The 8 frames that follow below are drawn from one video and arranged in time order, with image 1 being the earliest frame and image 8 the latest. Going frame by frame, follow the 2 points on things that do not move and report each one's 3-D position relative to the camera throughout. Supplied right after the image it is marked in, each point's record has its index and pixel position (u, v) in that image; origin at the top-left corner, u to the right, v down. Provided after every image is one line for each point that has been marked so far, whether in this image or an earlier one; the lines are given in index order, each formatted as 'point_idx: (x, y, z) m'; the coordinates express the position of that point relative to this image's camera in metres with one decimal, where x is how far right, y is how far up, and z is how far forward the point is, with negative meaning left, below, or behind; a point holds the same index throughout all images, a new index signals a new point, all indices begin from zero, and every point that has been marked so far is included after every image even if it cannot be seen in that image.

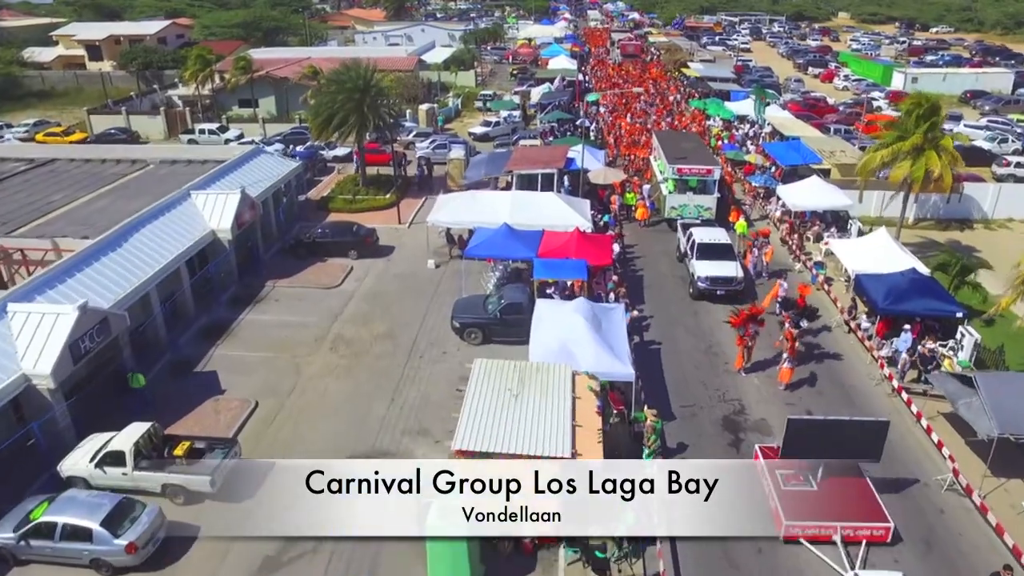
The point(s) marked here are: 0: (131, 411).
0: (-9.1, -2.9, +18.8) m
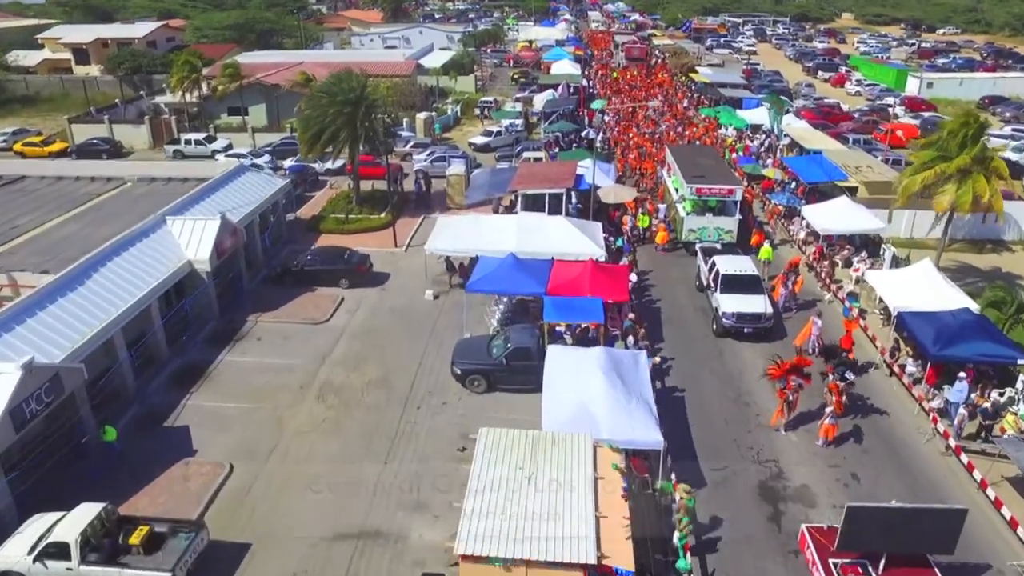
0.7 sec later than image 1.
0: (-8.9, -4.0, +16.6) m
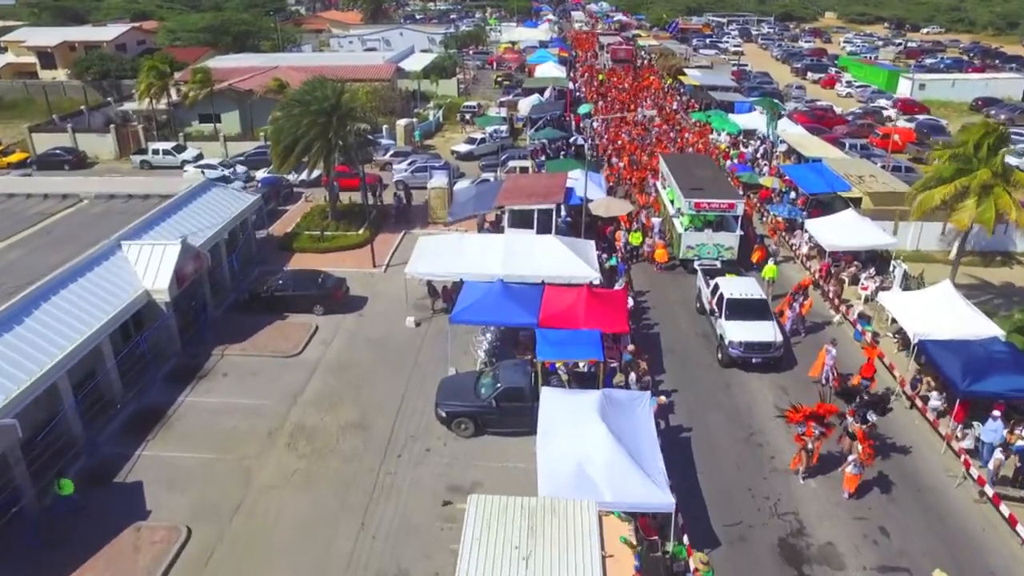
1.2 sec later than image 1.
0: (-9.0, -4.8, +14.6) m
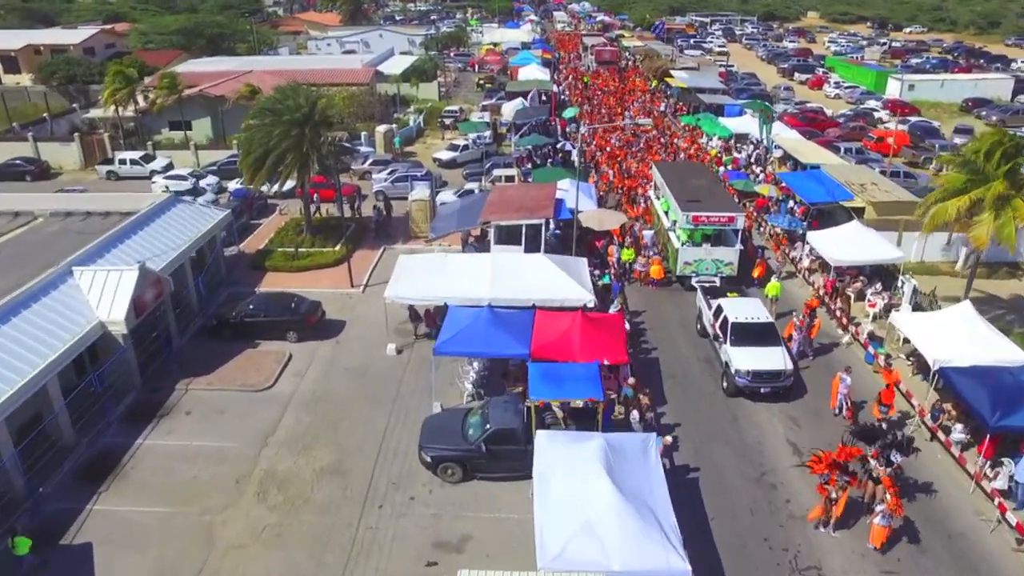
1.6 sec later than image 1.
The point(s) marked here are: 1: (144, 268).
0: (-9.1, -5.5, +12.8) m
1: (-9.2, +0.5, +19.8) m
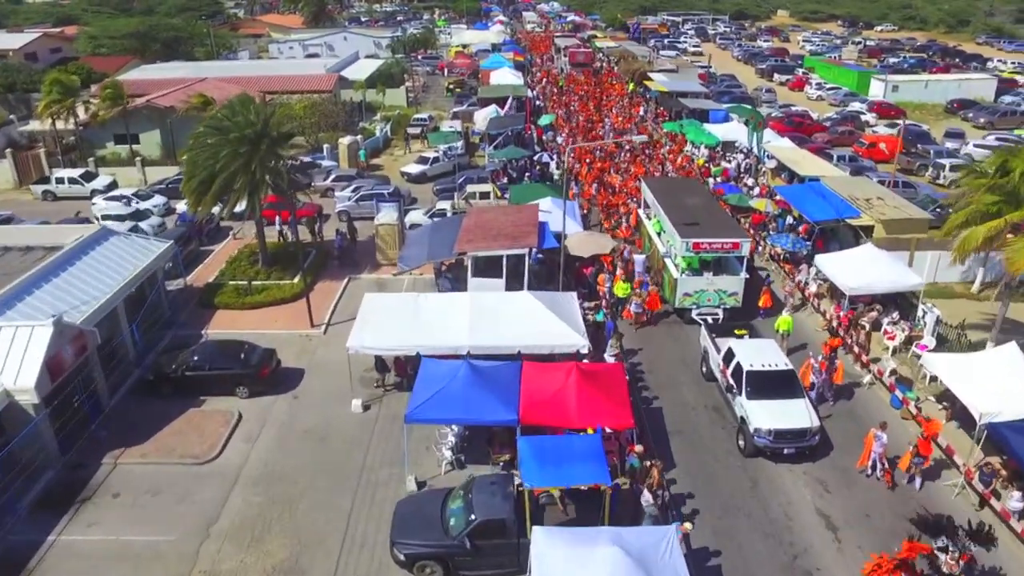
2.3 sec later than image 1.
0: (-9.1, -6.8, +9.8) m
1: (-9.5, -0.7, +16.8) m
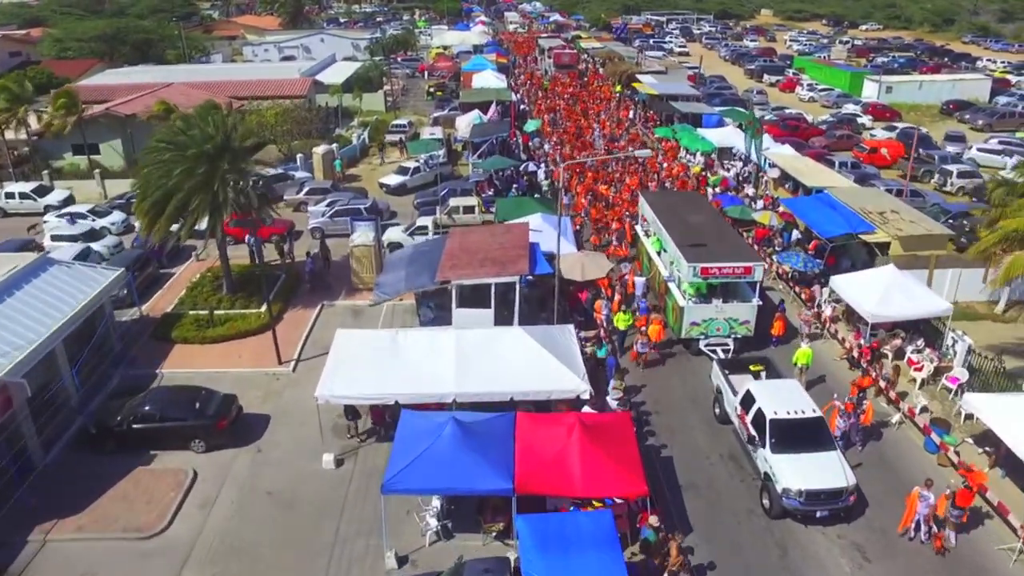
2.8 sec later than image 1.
0: (-9.0, -7.6, +7.5) m
1: (-9.7, -1.6, +14.4) m
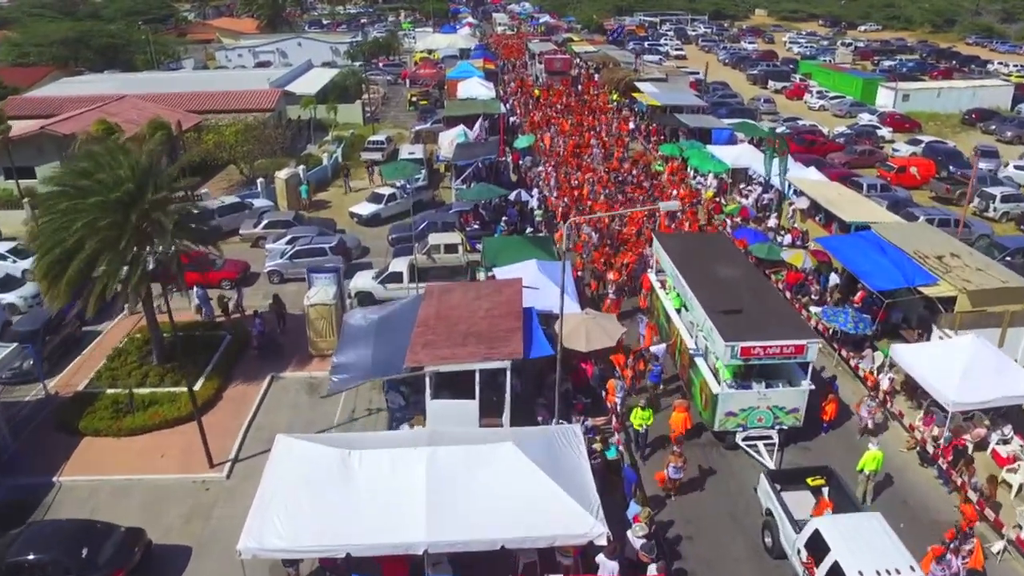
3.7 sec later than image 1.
0: (-9.0, -9.4, +3.3) m
1: (-9.8, -3.3, +10.1) m
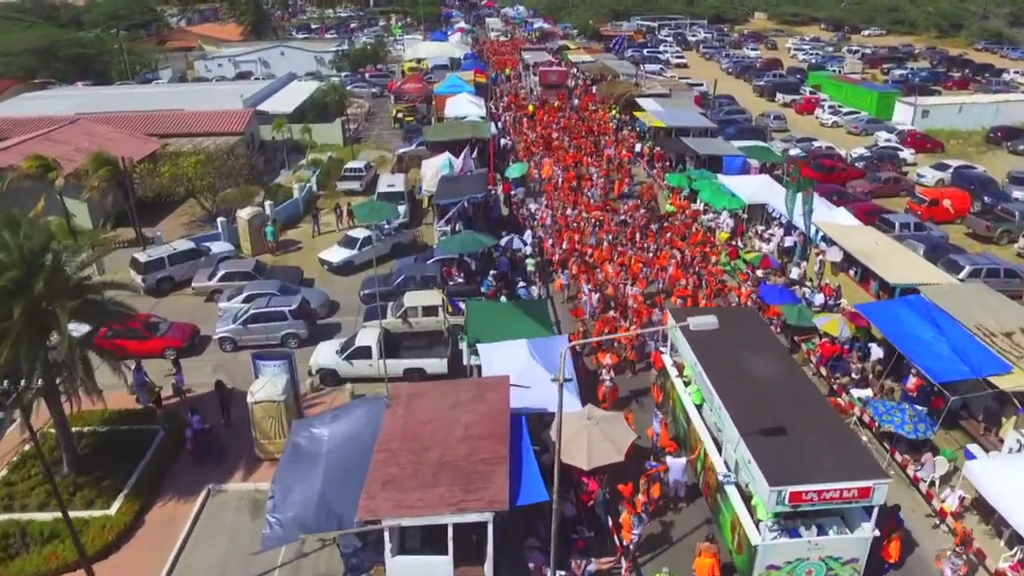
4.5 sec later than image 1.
0: (-9.2, -11.3, -0.2) m
1: (-10.0, -5.3, +6.6) m
